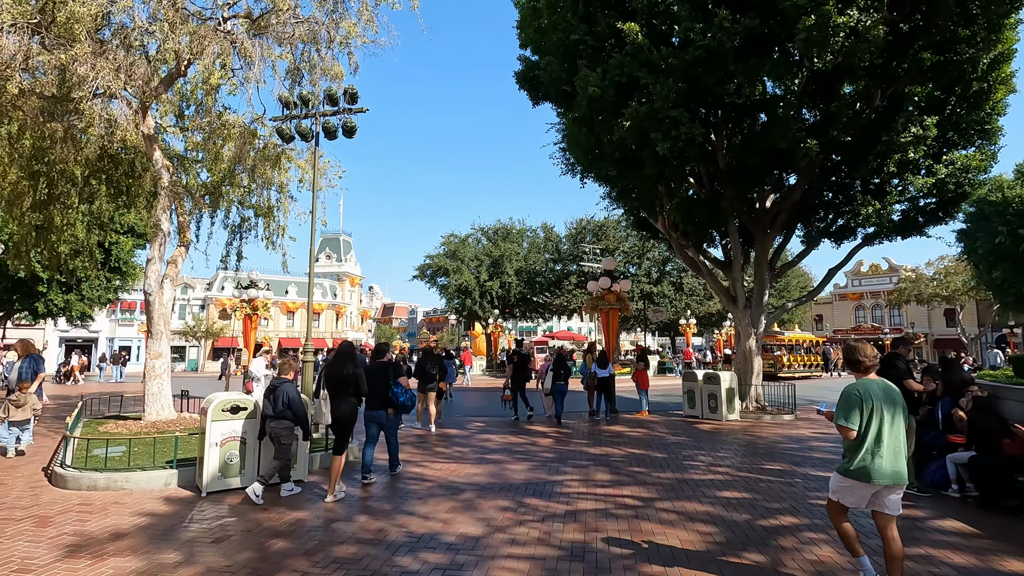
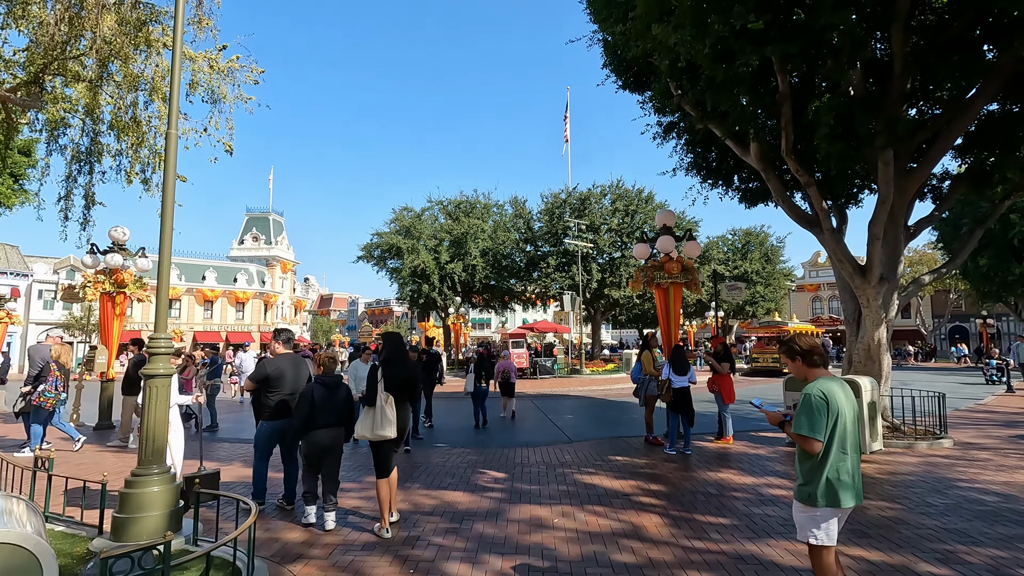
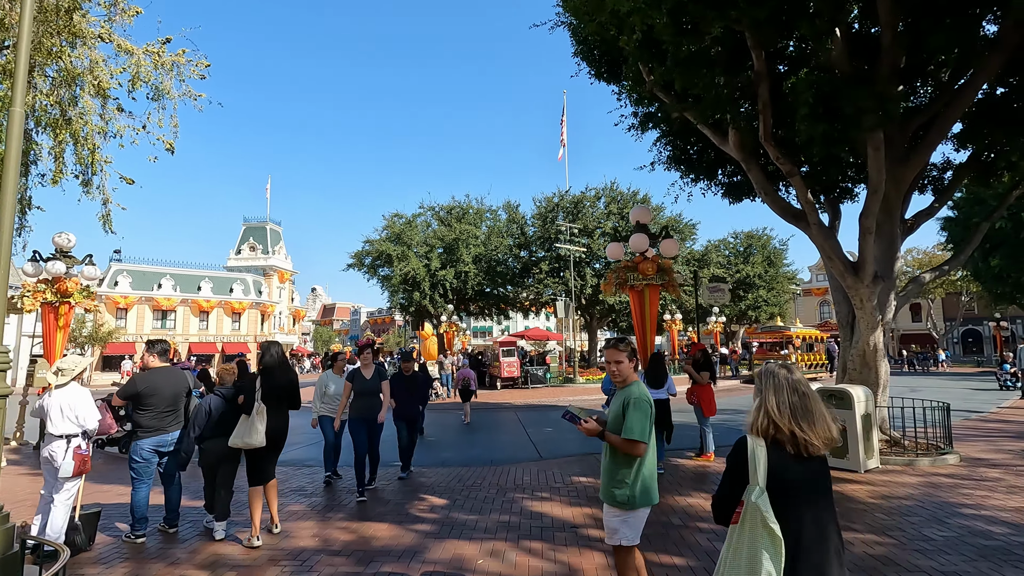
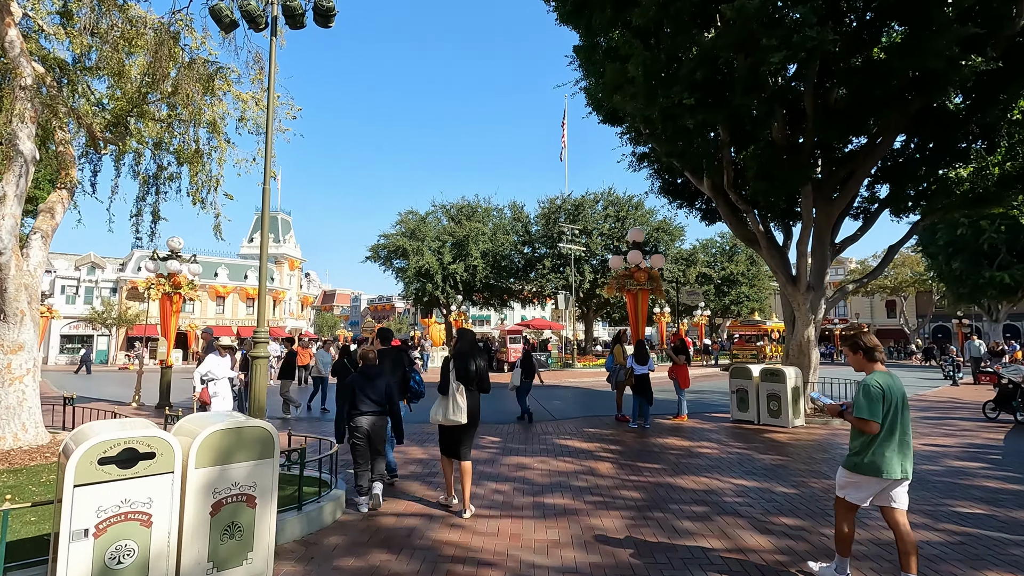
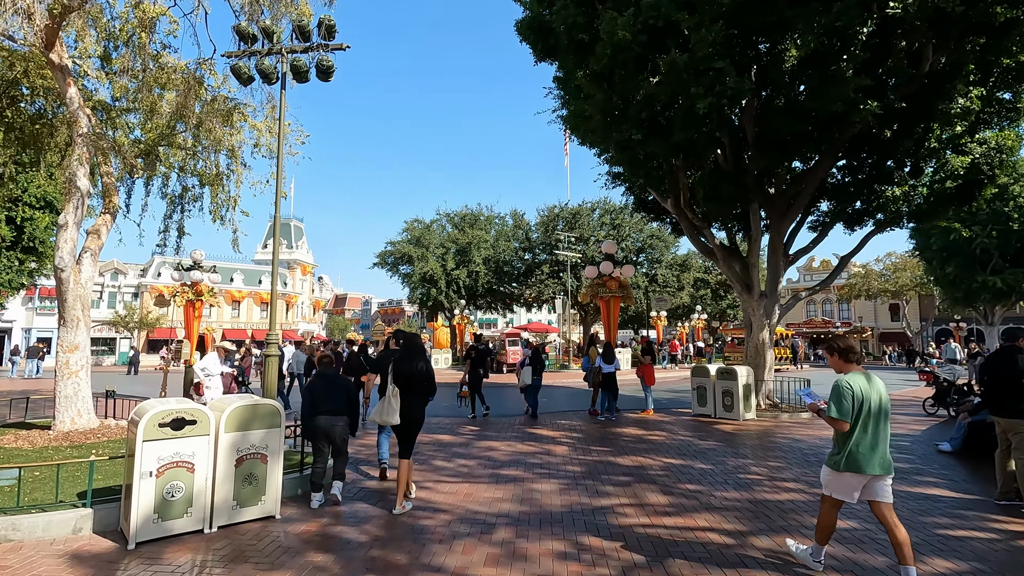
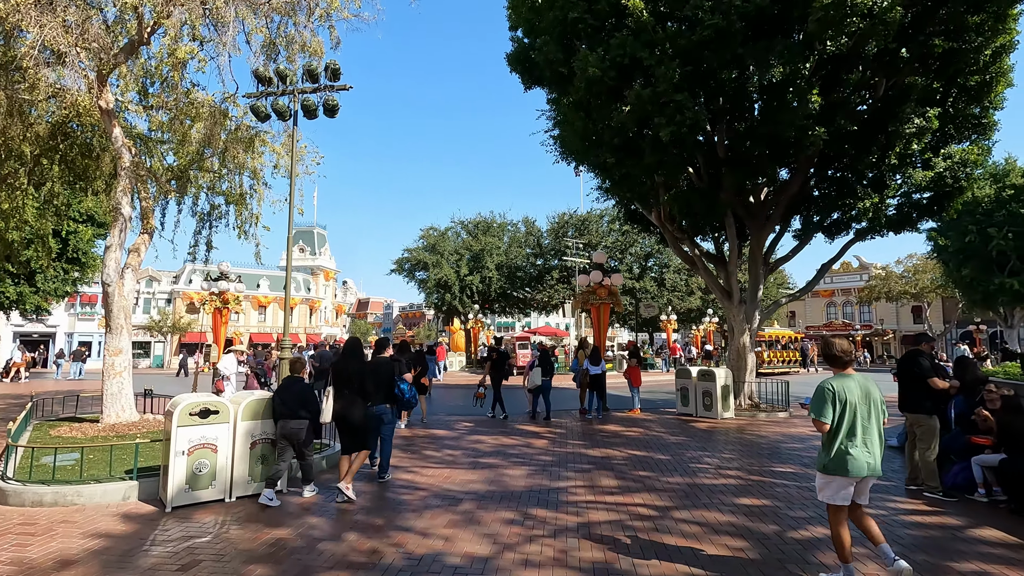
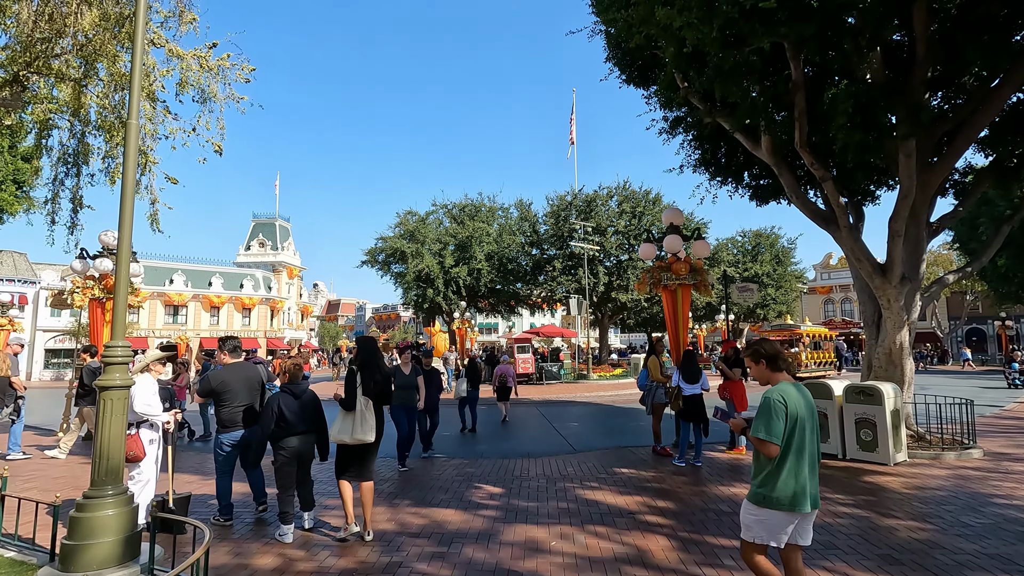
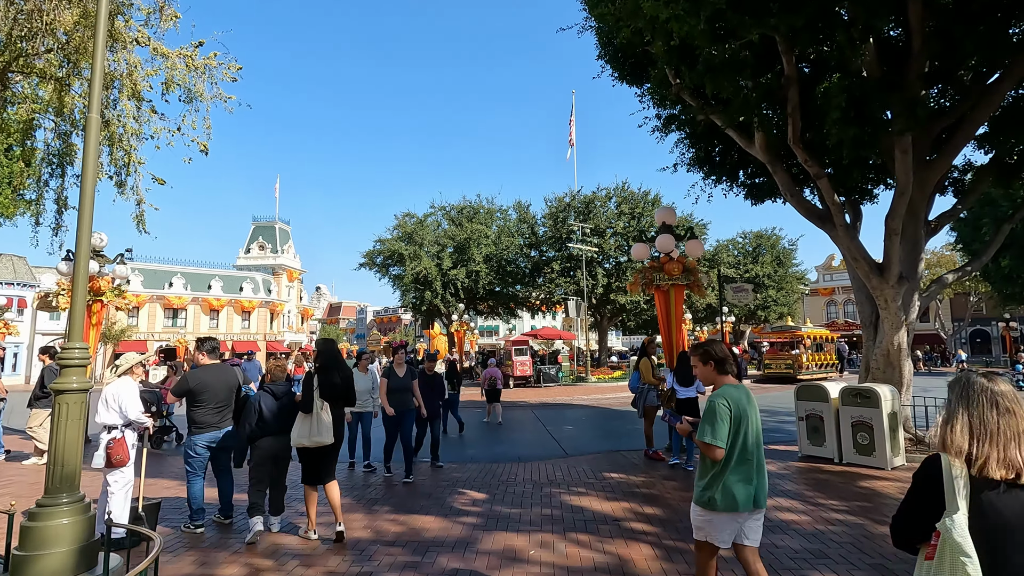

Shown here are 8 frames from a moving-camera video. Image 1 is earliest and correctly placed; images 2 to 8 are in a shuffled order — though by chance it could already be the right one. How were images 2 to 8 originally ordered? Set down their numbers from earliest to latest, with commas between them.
6, 5, 4, 2, 7, 8, 3
